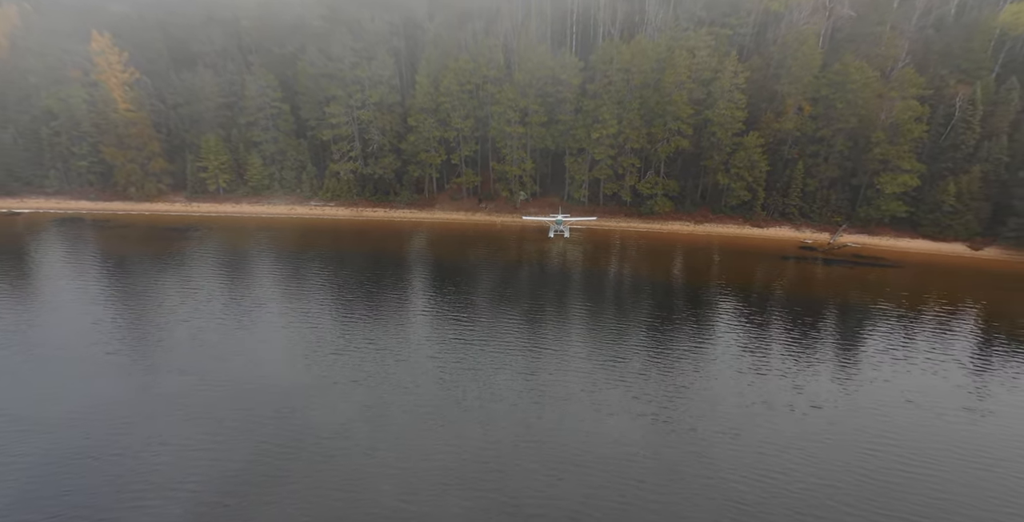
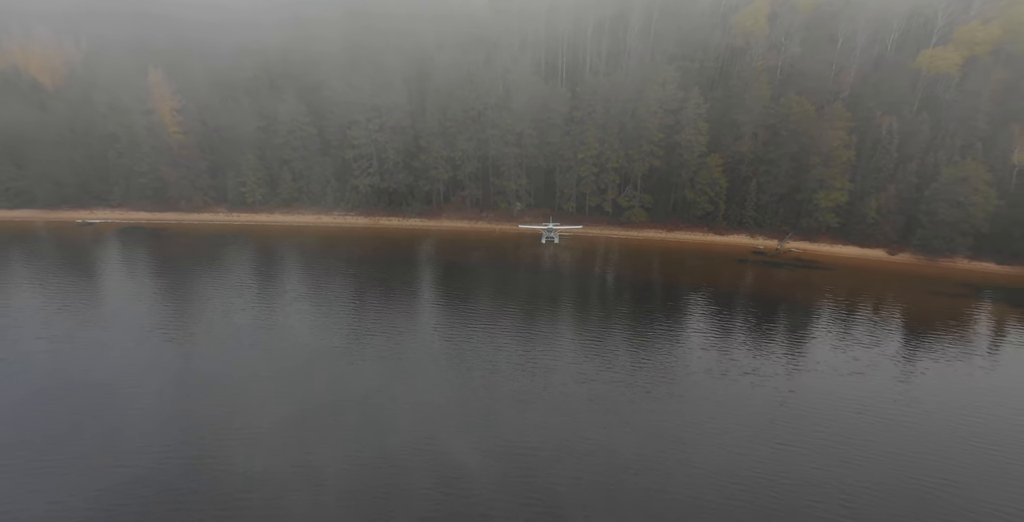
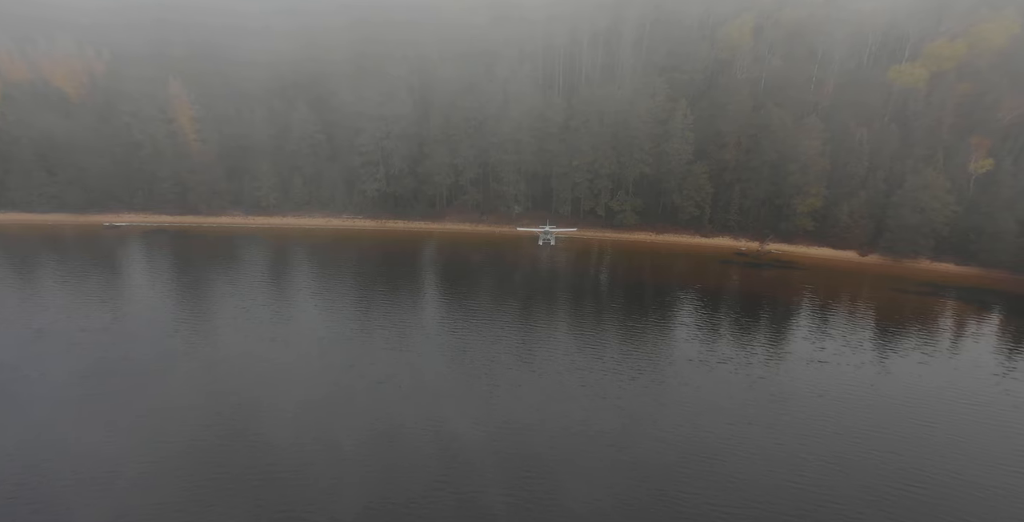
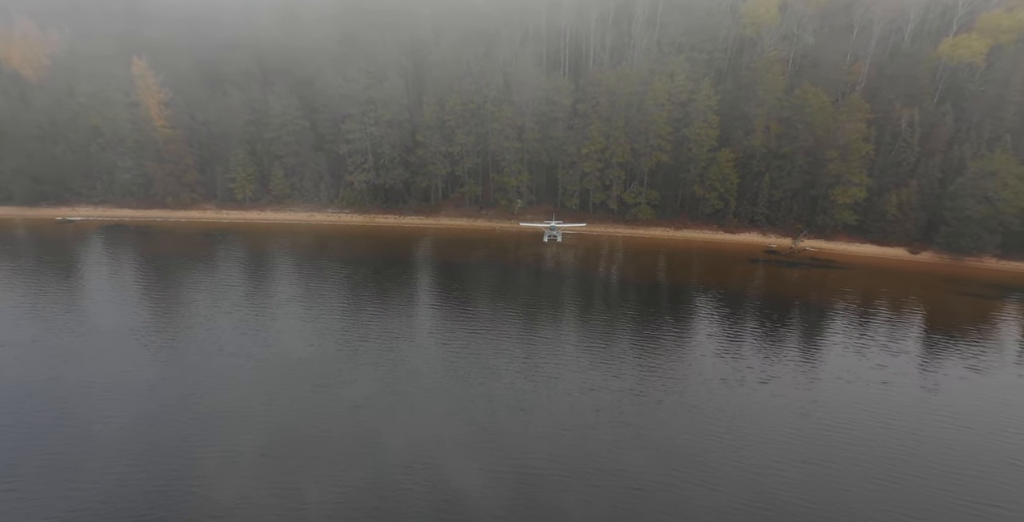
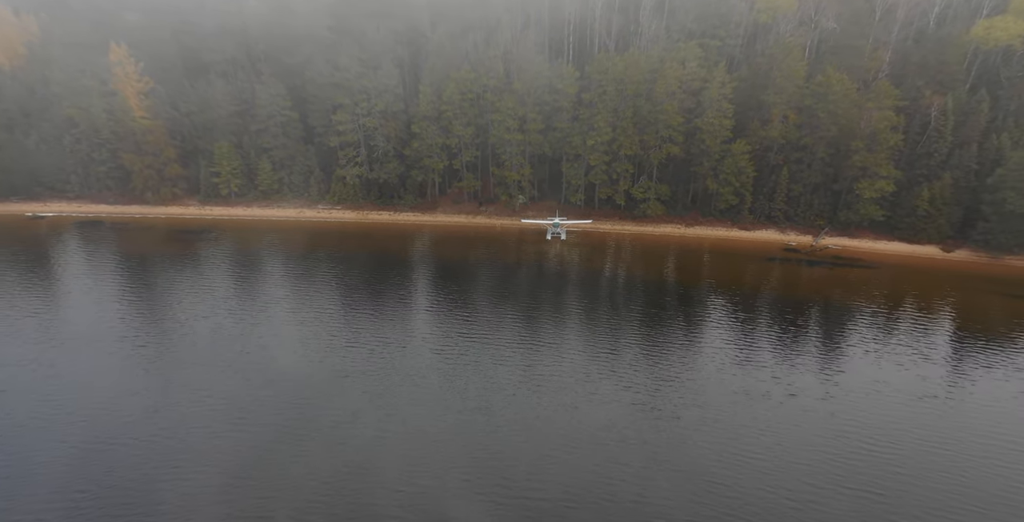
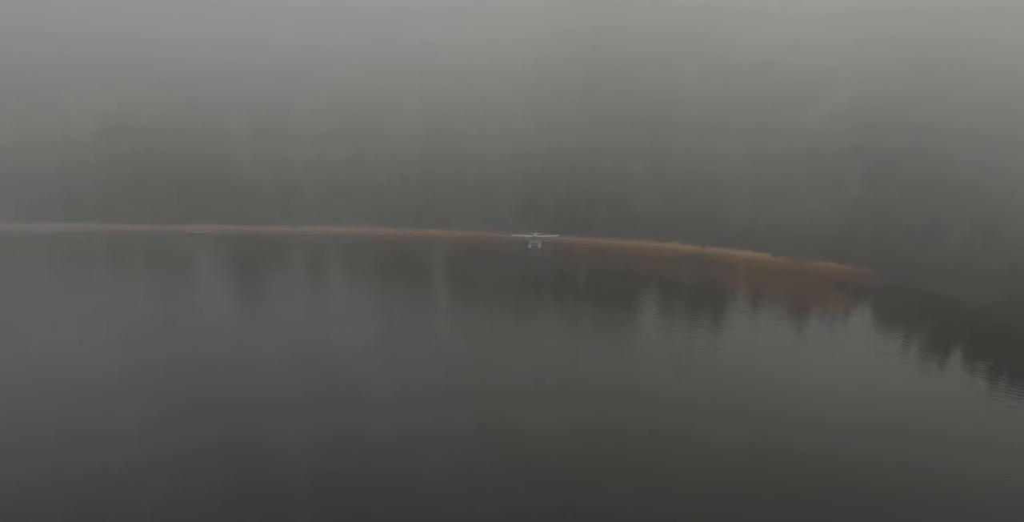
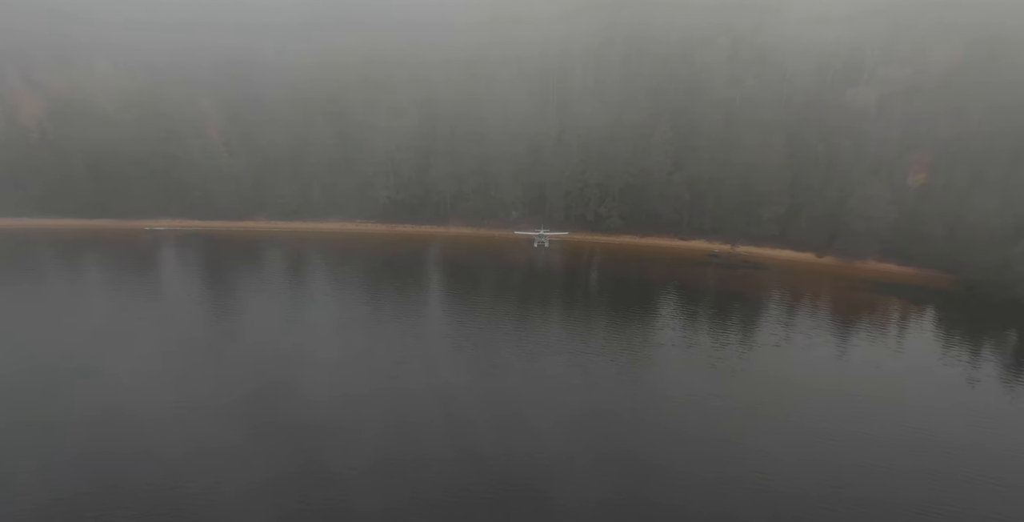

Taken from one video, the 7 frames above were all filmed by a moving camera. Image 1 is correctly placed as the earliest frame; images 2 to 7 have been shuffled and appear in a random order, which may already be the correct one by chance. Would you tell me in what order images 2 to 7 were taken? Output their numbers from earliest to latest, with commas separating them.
5, 4, 2, 3, 7, 6
